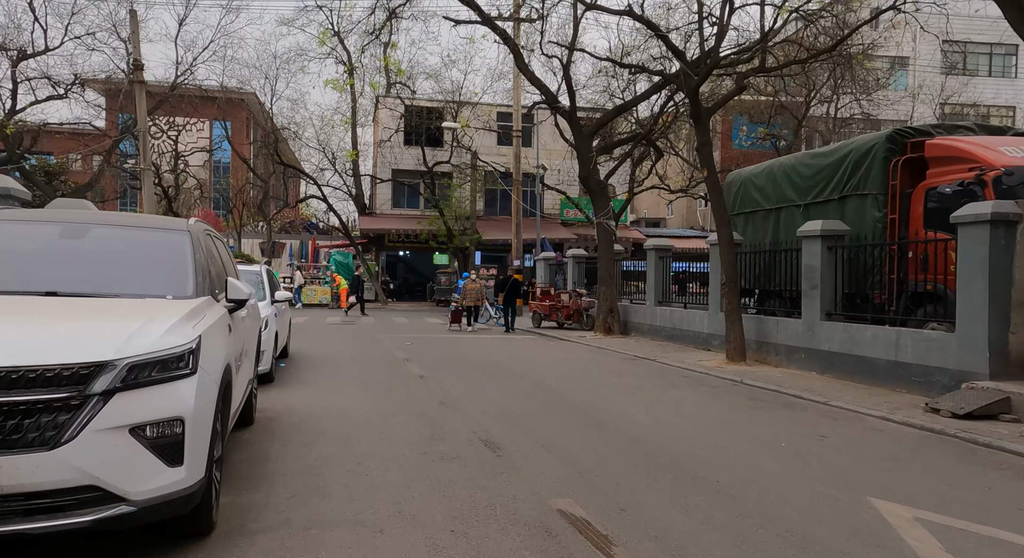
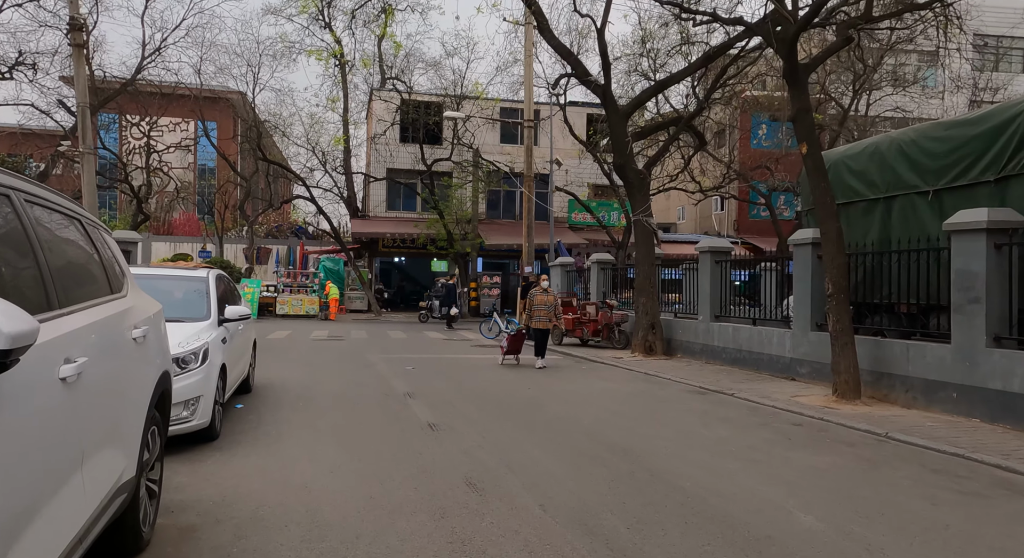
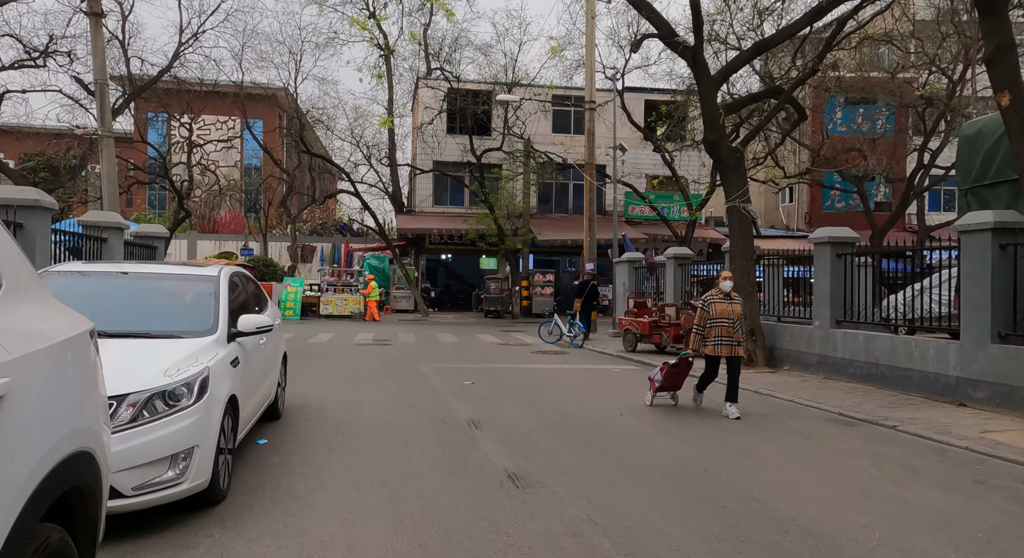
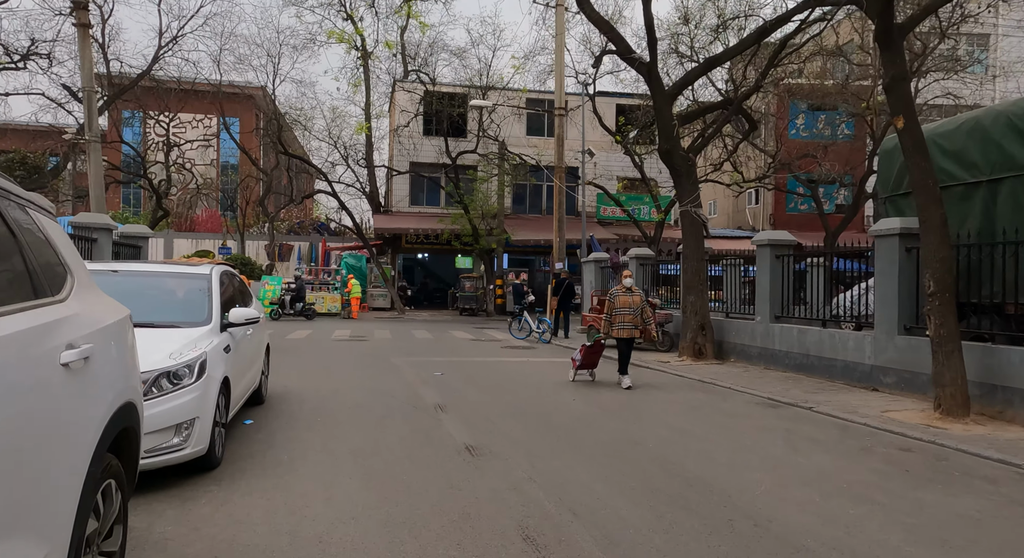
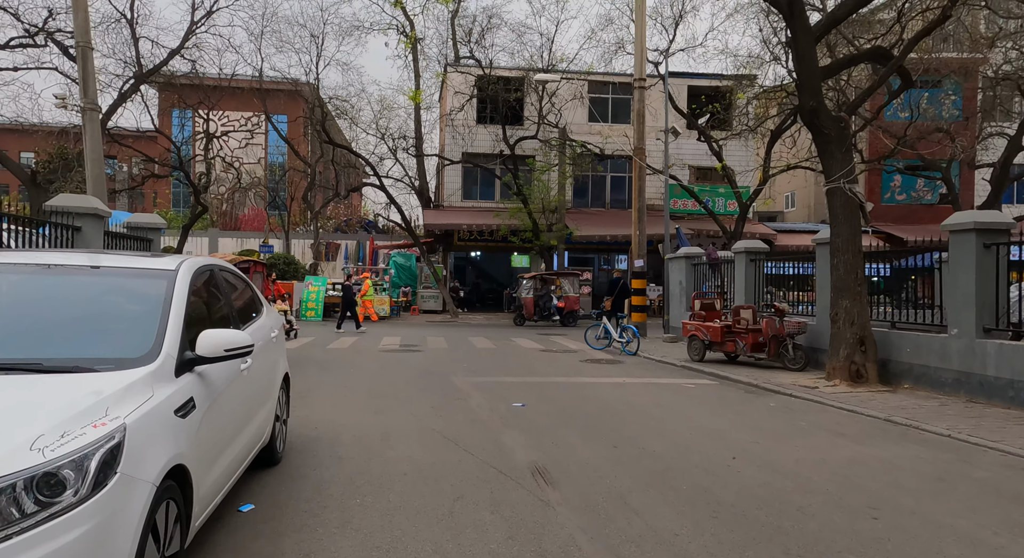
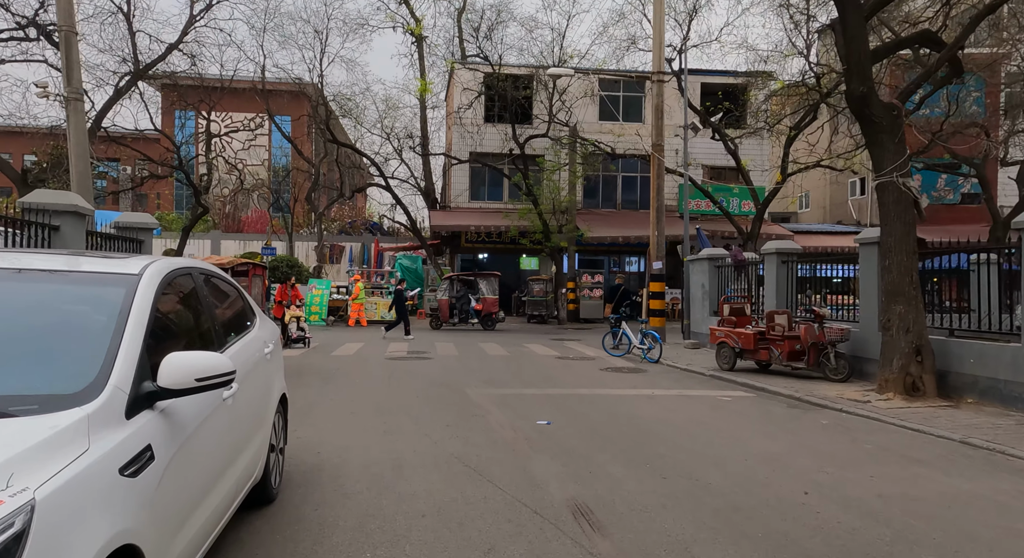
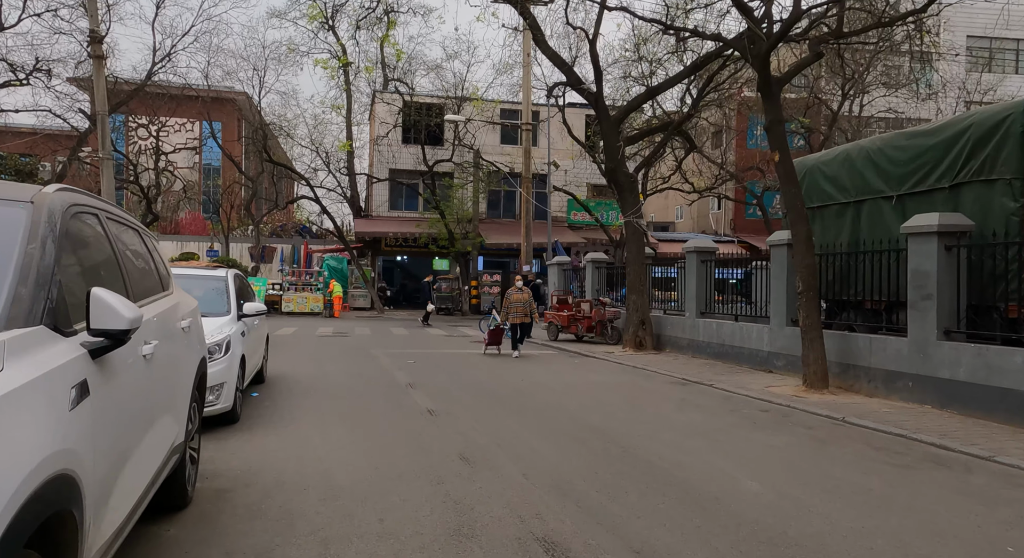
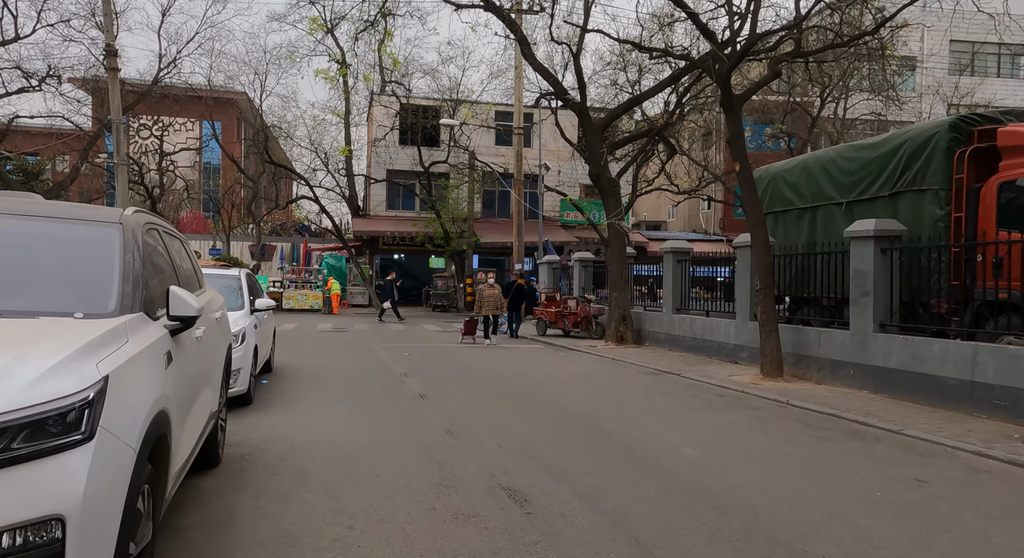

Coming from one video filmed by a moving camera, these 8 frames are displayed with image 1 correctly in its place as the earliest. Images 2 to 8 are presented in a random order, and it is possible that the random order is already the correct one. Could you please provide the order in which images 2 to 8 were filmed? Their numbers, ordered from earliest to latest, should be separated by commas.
8, 7, 2, 4, 3, 5, 6
